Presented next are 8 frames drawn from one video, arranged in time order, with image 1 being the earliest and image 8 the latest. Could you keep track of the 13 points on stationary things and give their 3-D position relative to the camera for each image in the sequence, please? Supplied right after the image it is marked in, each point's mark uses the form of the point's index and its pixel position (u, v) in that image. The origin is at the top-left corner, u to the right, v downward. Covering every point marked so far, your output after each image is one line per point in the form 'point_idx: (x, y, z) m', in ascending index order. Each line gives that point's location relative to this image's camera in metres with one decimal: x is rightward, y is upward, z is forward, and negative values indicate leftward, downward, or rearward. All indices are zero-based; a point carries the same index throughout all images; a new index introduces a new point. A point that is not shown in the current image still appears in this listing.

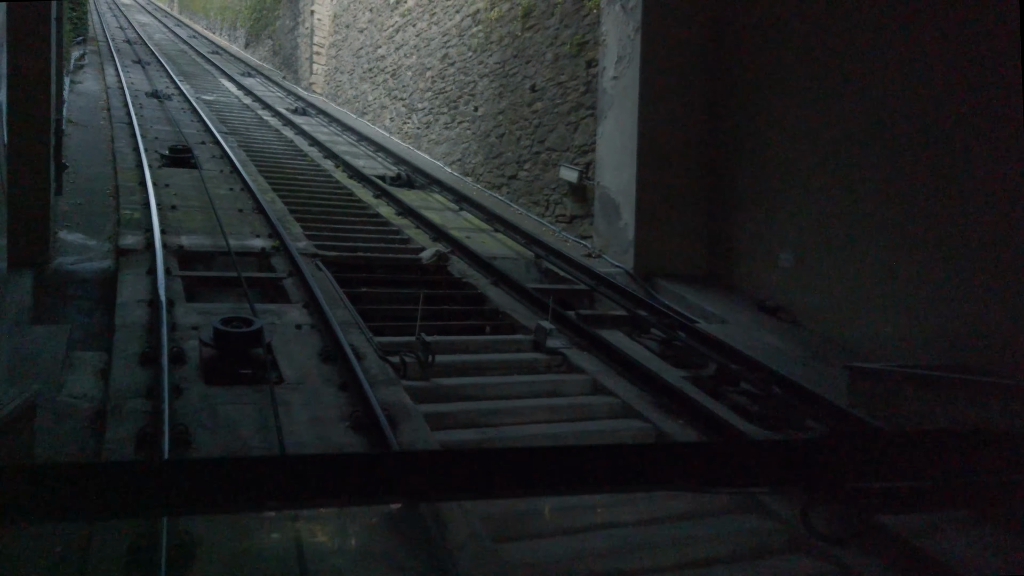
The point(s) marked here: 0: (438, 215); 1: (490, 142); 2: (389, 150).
0: (-0.9, +0.9, +9.6) m
1: (-0.3, +2.2, +11.9) m
2: (-1.9, +2.2, +12.4) m
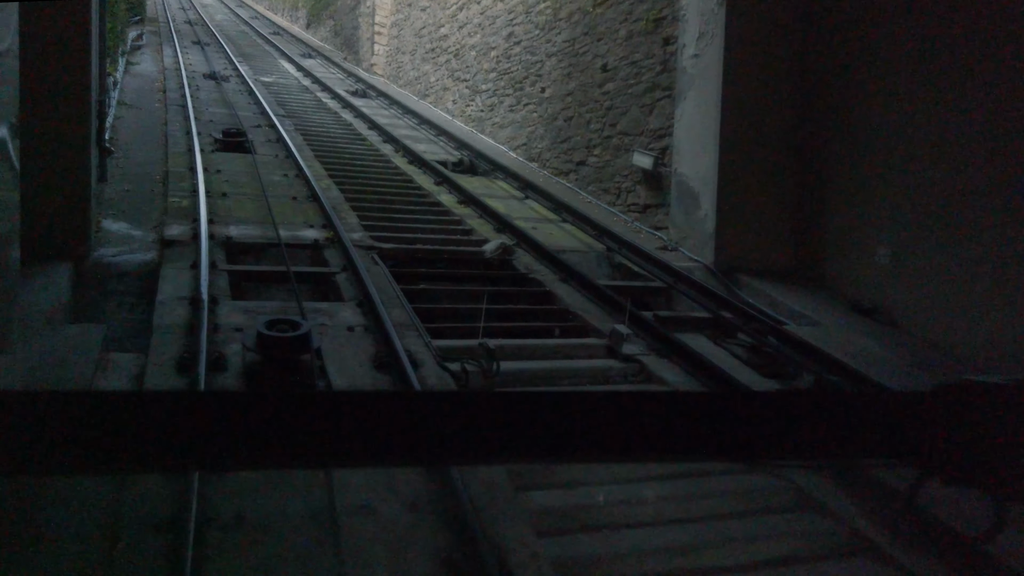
0: (-0.1, +1.0, +9.0) m
1: (+0.7, +2.3, +11.2) m
2: (-0.9, +2.3, +11.8) m
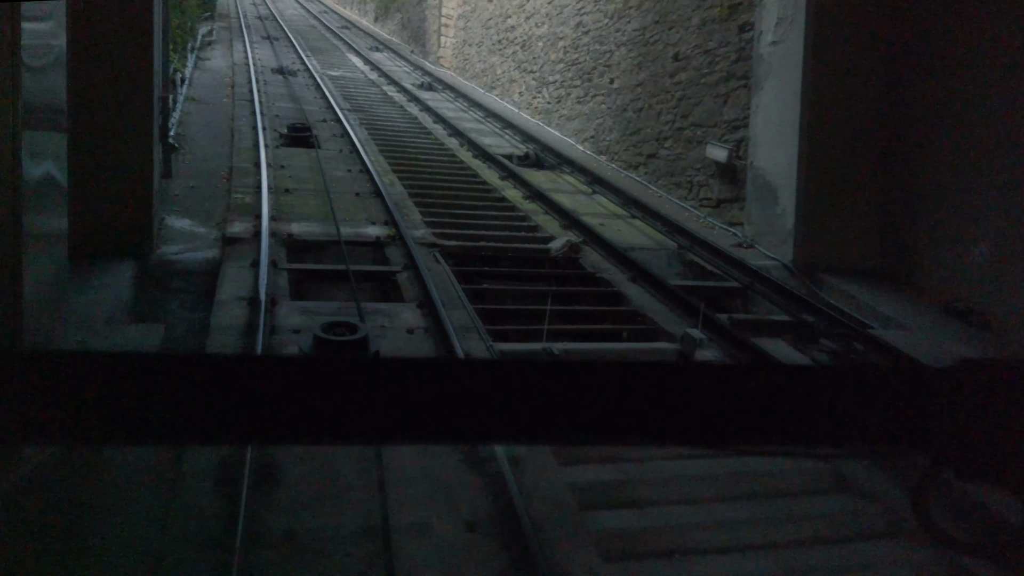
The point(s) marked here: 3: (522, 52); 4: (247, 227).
0: (+0.7, +1.0, +8.7) m
1: (+1.7, +2.4, +10.8) m
2: (+0.1, +2.4, +11.5) m
3: (+0.2, +4.3, +14.1) m
4: (-2.2, +0.5, +6.5) m
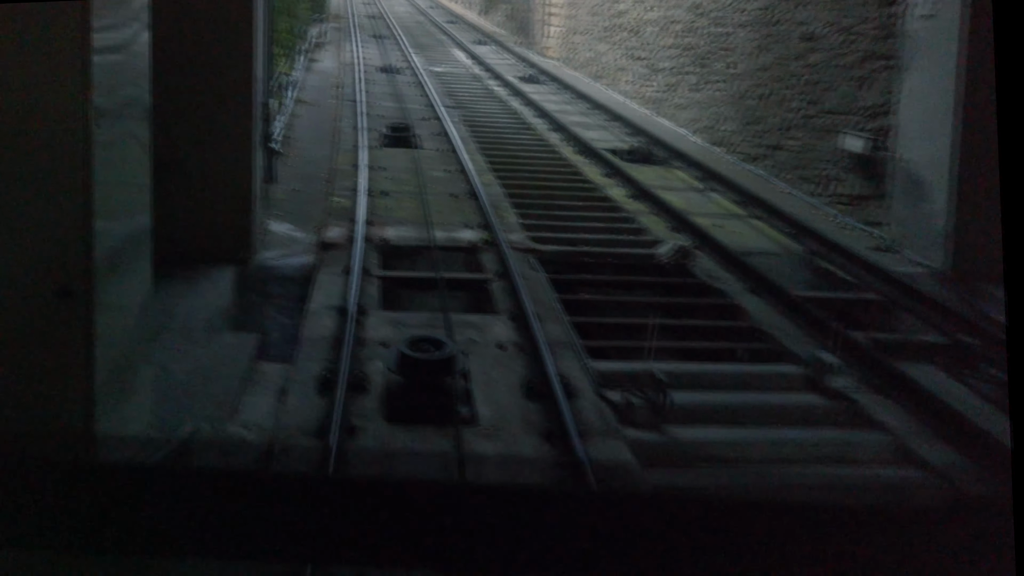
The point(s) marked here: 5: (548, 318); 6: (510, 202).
0: (+1.8, +0.9, +8.2) m
1: (+3.0, +2.3, +10.1) m
2: (+1.6, +2.4, +11.0) m
3: (+2.1, +4.3, +13.6) m
4: (-1.4, +0.5, +6.4) m
5: (+0.2, -0.2, +5.3) m
6: (0.0, +0.8, +7.6) m
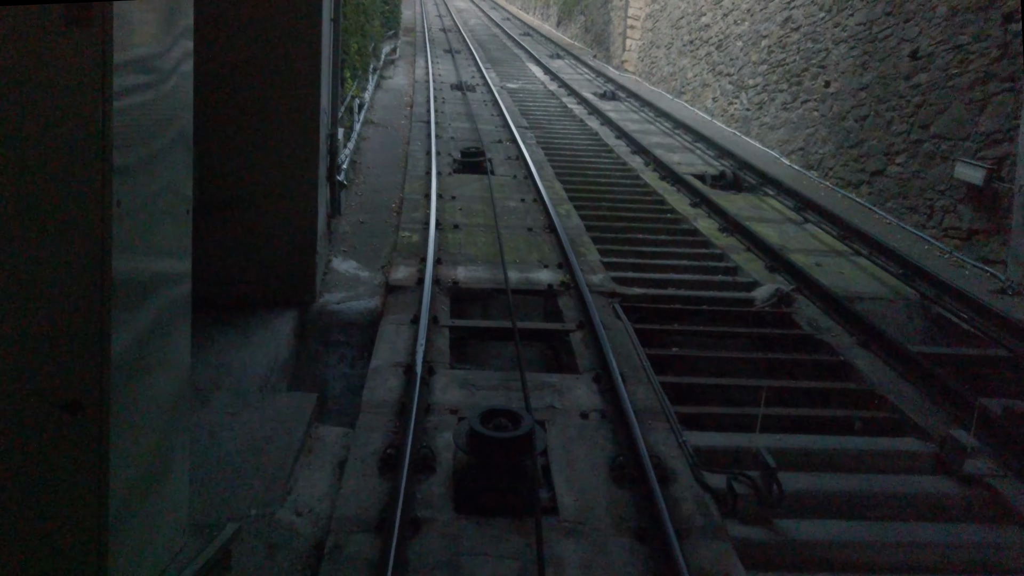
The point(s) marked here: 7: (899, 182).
0: (+2.5, +0.5, +7.5) m
1: (+4.0, +1.9, +9.3) m
2: (+2.6, +2.0, +10.3) m
3: (+3.4, +3.9, +12.9) m
4: (-0.8, +0.1, +6.0) m
5: (+0.7, -0.5, +4.7) m
6: (+0.7, +0.5, +7.0) m
7: (+4.1, +1.1, +8.4) m
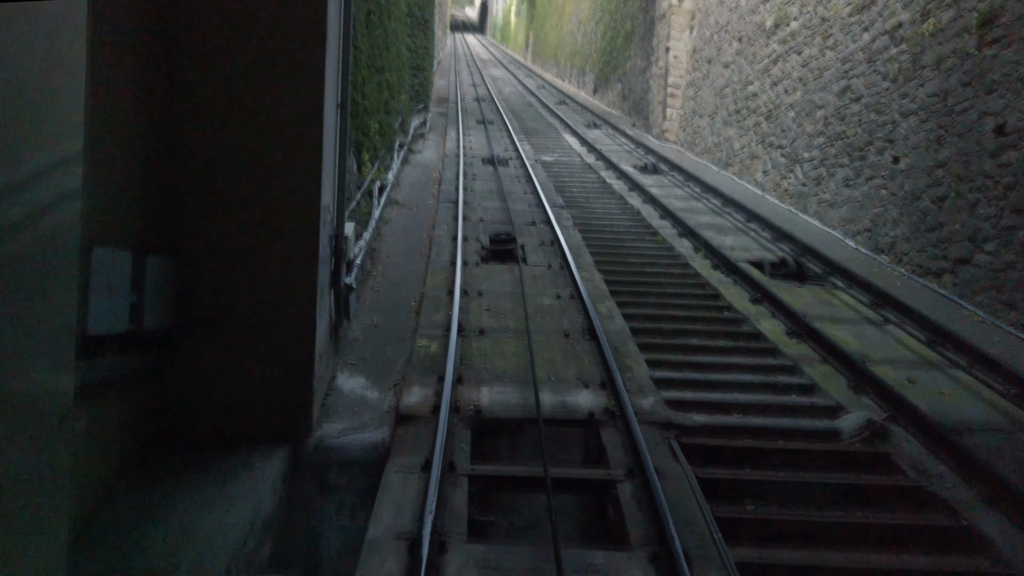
0: (+2.8, -0.4, +6.5) m
1: (+4.3, +0.8, +8.3) m
2: (+3.1, +0.8, +9.4) m
3: (+3.9, +2.5, +12.0) m
4: (-0.6, -0.7, +5.1) m
5: (+0.9, -1.3, +3.7) m
6: (+1.0, -0.4, +6.1) m
7: (+4.4, +0.1, +7.3) m
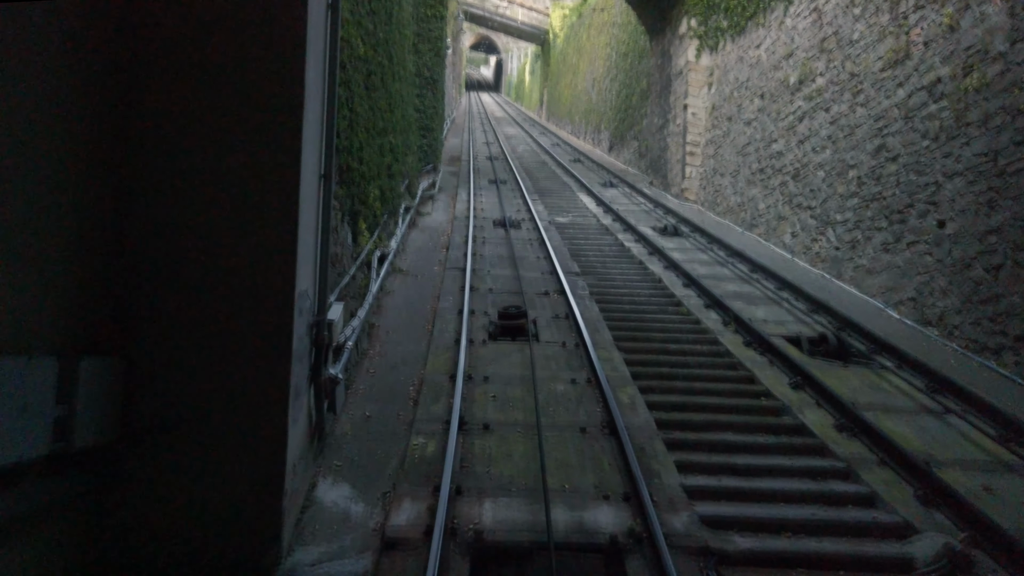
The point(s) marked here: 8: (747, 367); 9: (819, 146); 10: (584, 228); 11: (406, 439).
0: (+2.9, -1.0, +5.6) m
1: (+4.4, +0.1, +7.5) m
2: (+3.2, 0.0, +8.6) m
3: (+4.1, +1.5, +11.4) m
4: (-0.5, -1.2, +4.3) m
5: (+0.9, -1.7, +2.9) m
6: (+1.0, -1.0, +5.3) m
7: (+4.5, -0.6, +6.5) m
8: (+2.0, -0.7, +6.7) m
9: (+4.2, +2.0, +10.8) m
10: (+1.1, +1.0, +12.4) m
11: (-0.7, -1.0, +5.2) m
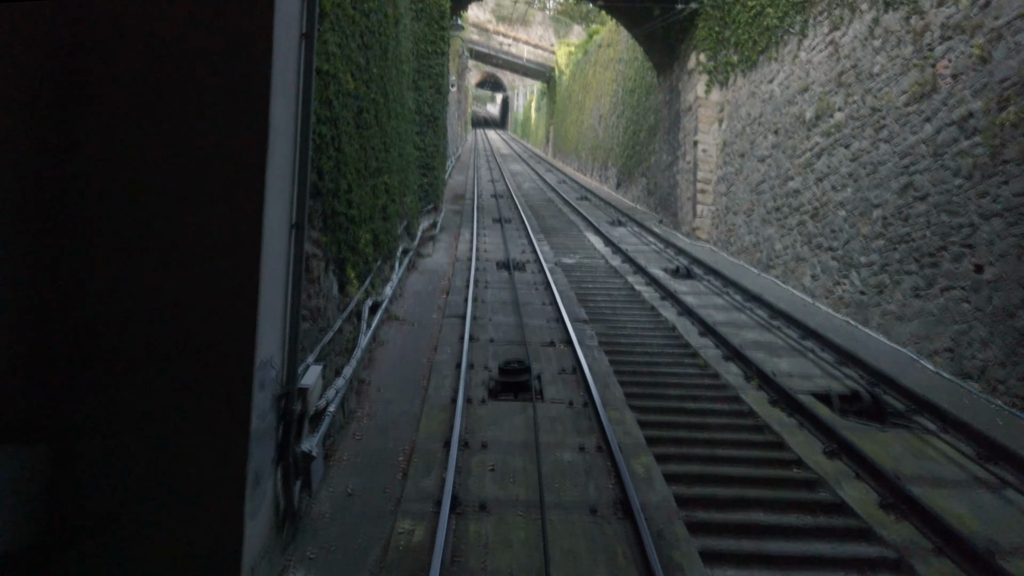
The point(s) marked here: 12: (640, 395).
0: (+2.9, -1.4, +5.0) m
1: (+4.5, -0.4, +6.9) m
2: (+3.2, -0.5, +8.0) m
3: (+4.1, +0.9, +10.8) m
4: (-0.5, -1.6, +3.6) m
5: (+0.9, -2.0, +2.2) m
6: (+1.0, -1.4, +4.6) m
7: (+4.5, -1.0, +5.8) m
8: (+2.0, -1.1, +6.1) m
9: (+4.3, +1.4, +10.2) m
10: (+1.2, +0.3, +11.8) m
11: (-0.7, -1.4, +4.5) m
12: (+1.1, -0.9, +6.7) m
